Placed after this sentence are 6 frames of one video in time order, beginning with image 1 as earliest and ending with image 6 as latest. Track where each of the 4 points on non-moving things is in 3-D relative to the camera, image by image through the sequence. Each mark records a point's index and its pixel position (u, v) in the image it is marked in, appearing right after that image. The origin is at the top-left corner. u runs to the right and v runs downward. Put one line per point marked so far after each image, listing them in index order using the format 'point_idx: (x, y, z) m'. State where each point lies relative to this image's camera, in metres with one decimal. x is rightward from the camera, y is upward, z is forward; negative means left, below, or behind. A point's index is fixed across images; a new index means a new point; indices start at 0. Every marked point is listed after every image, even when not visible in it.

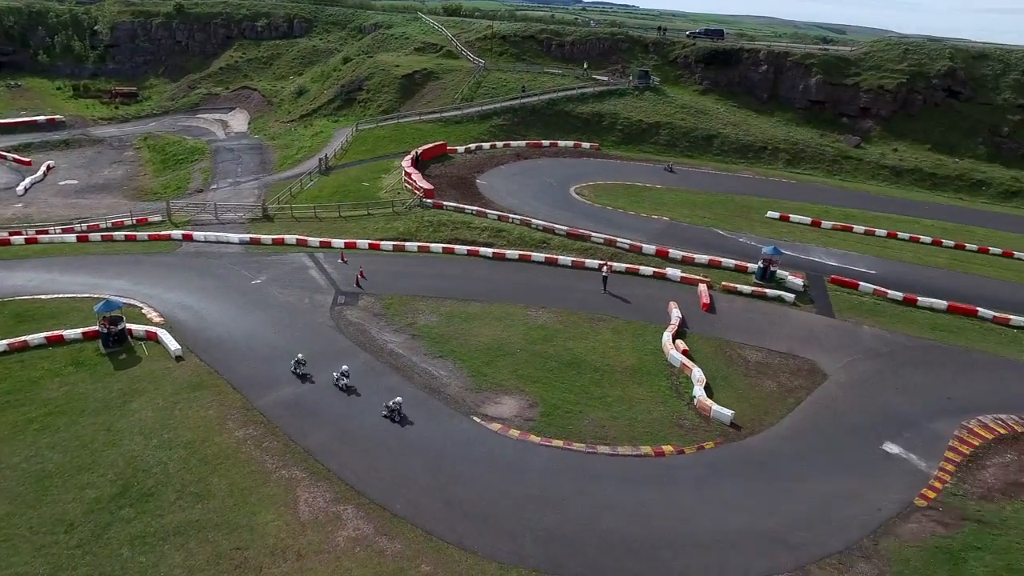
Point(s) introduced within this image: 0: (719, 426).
0: (+4.7, -3.2, +16.2) m
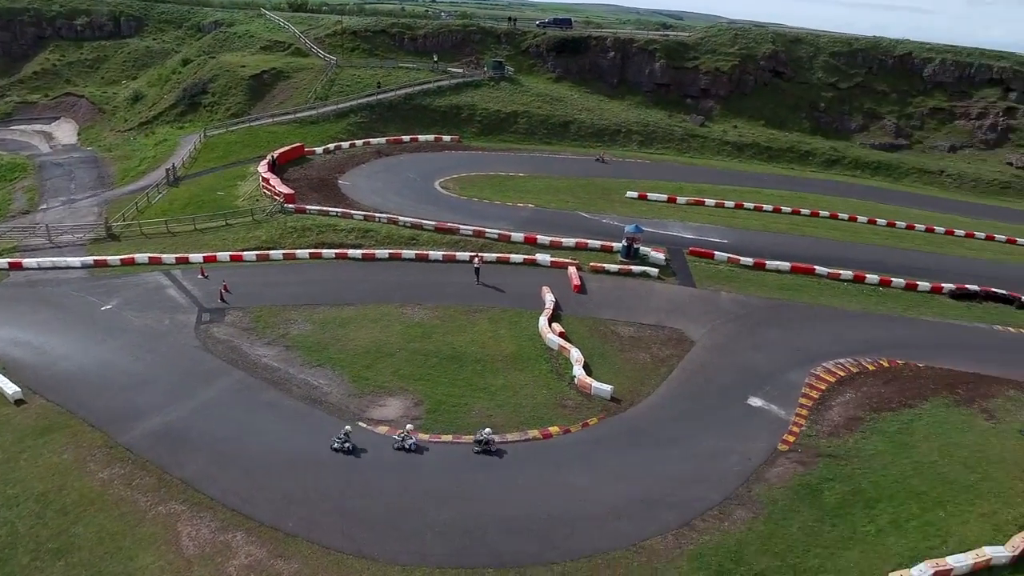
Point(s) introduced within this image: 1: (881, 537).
0: (+2.1, -2.8, +16.9) m
1: (+7.0, -4.7, +13.3) m
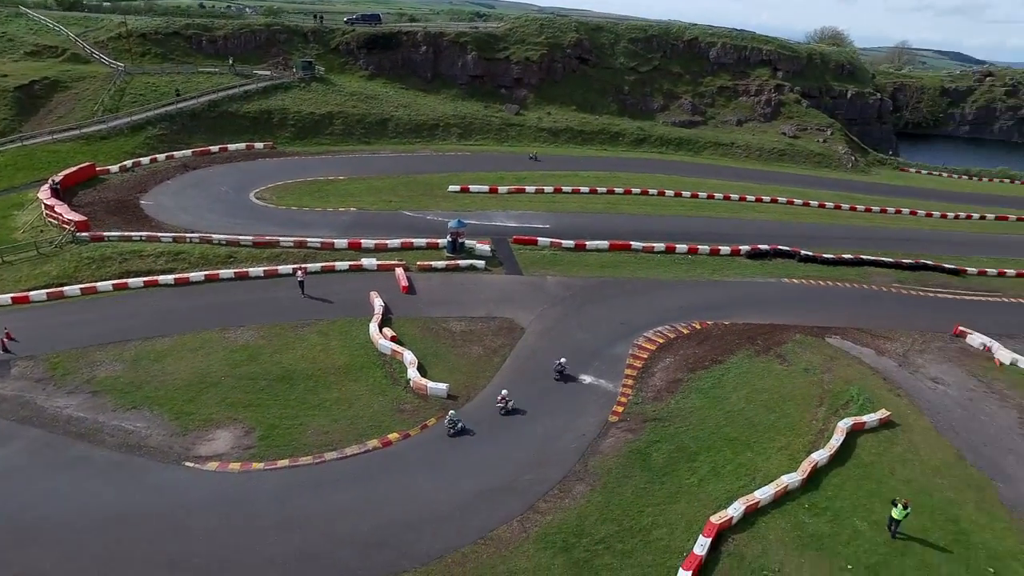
0: (-1.8, -2.8, +17.0) m
1: (+4.0, -4.1, +14.6) m
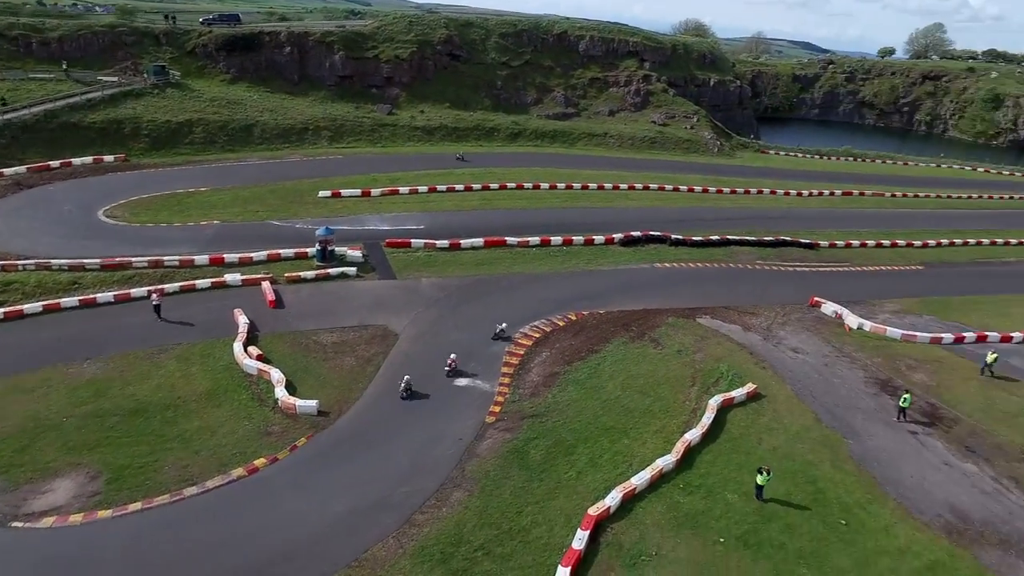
0: (-4.7, -3.0, +16.1) m
1: (+1.5, -4.0, +14.7) m
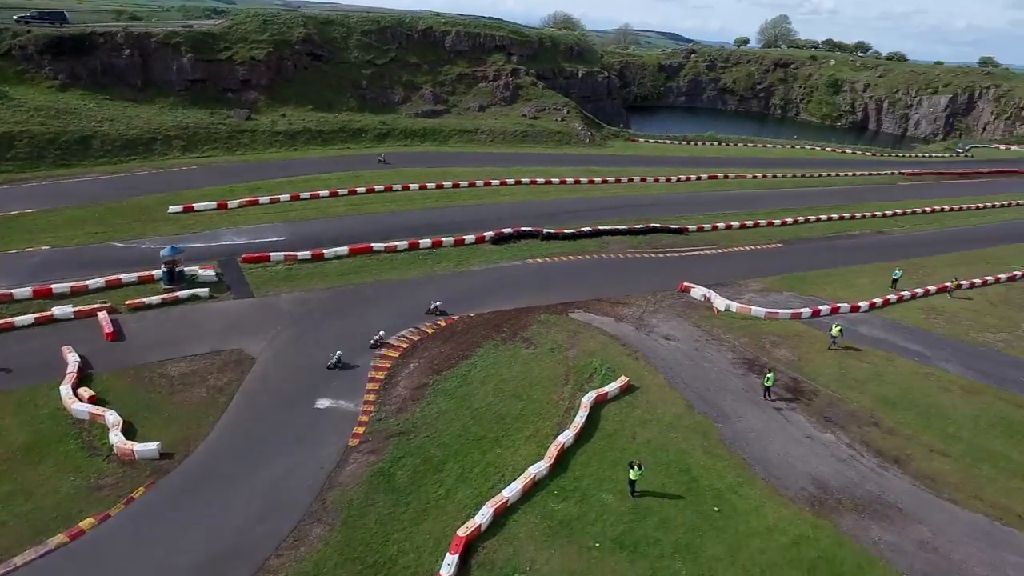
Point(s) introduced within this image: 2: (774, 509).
0: (-7.6, -3.7, +14.5) m
1: (-1.2, -4.1, +13.9) m
2: (+5.6, -4.7, +14.9) m
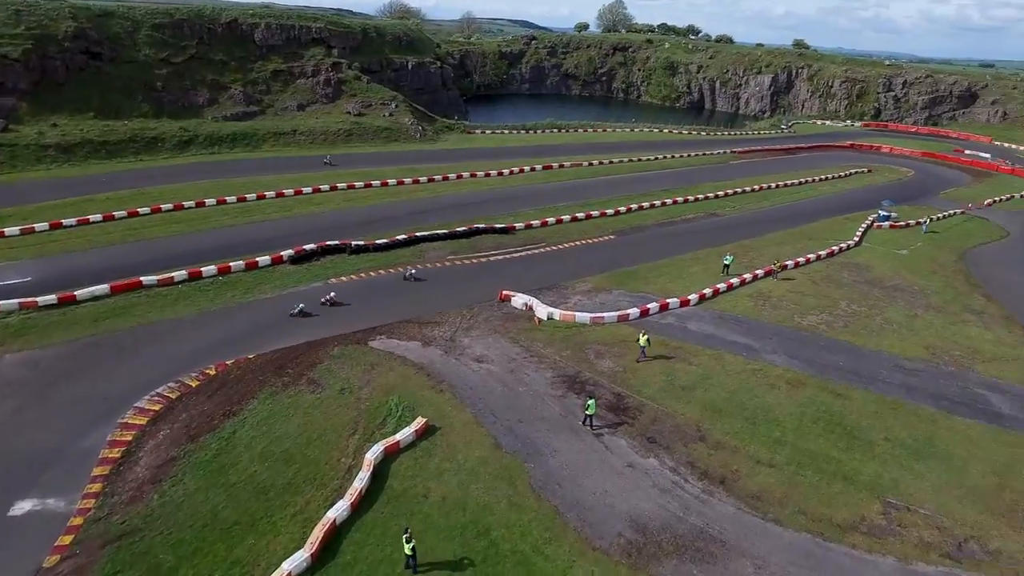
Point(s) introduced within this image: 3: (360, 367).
0: (-11.6, -5.3, +10.1) m
1: (-5.3, -5.2, +10.6) m
2: (+1.3, -5.1, +12.7) m
3: (-4.0, -2.1, +18.3) m
